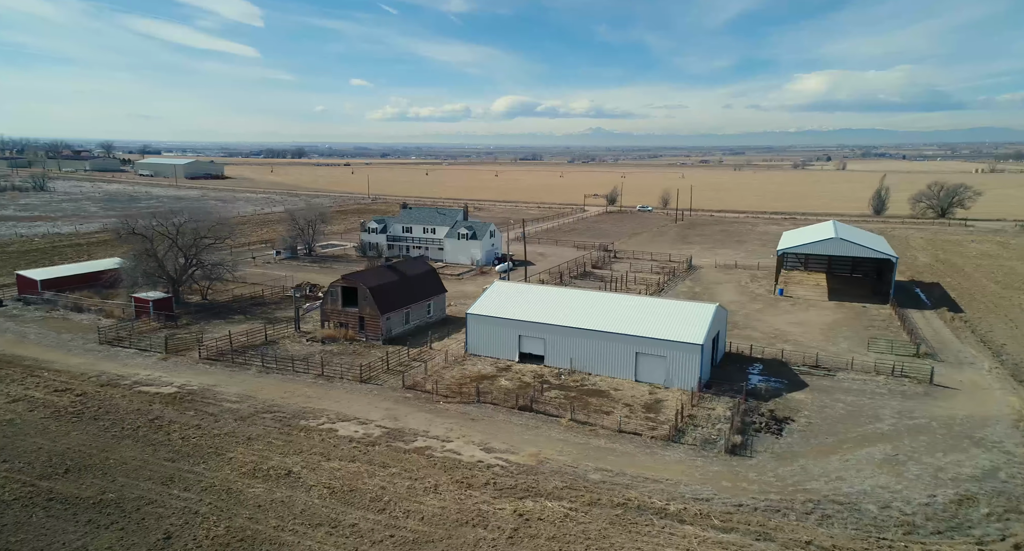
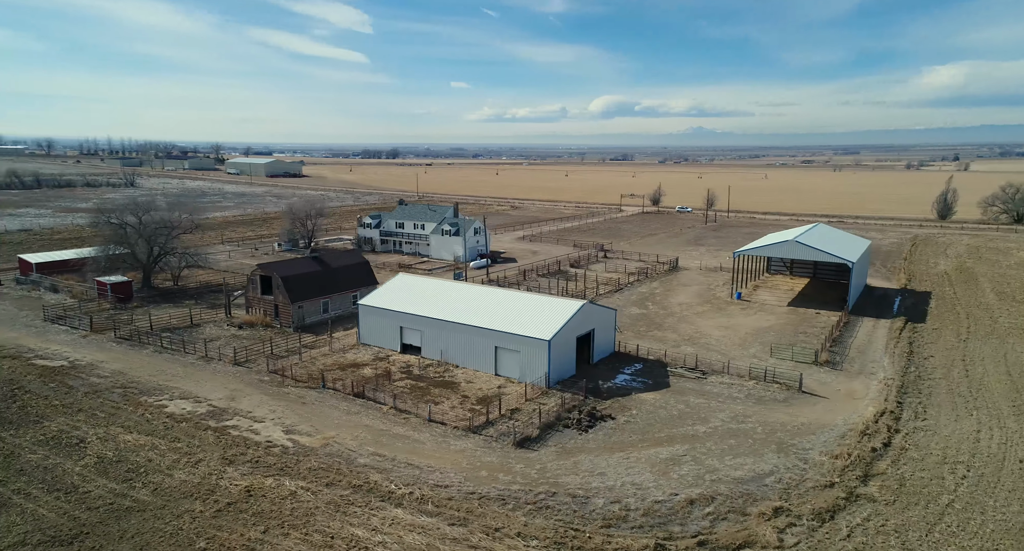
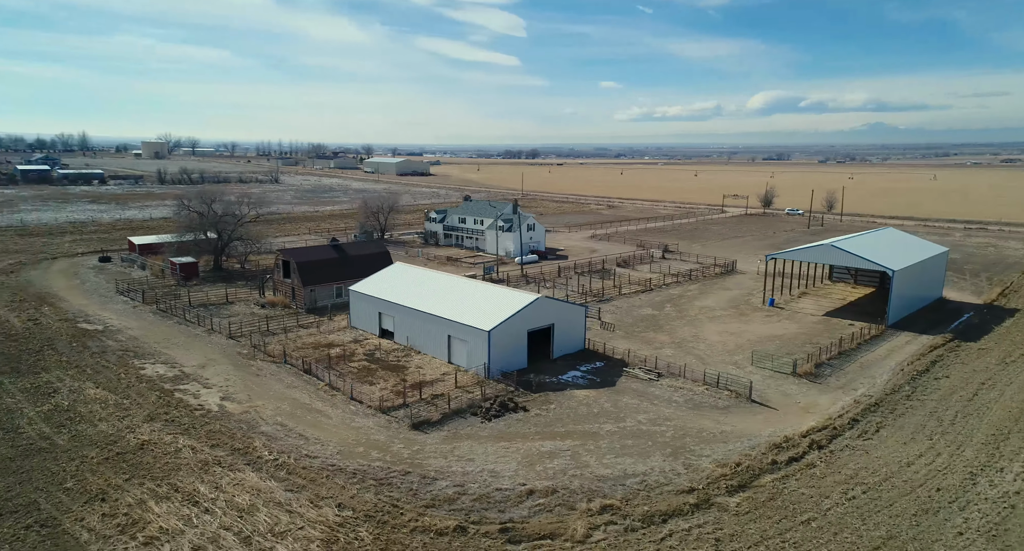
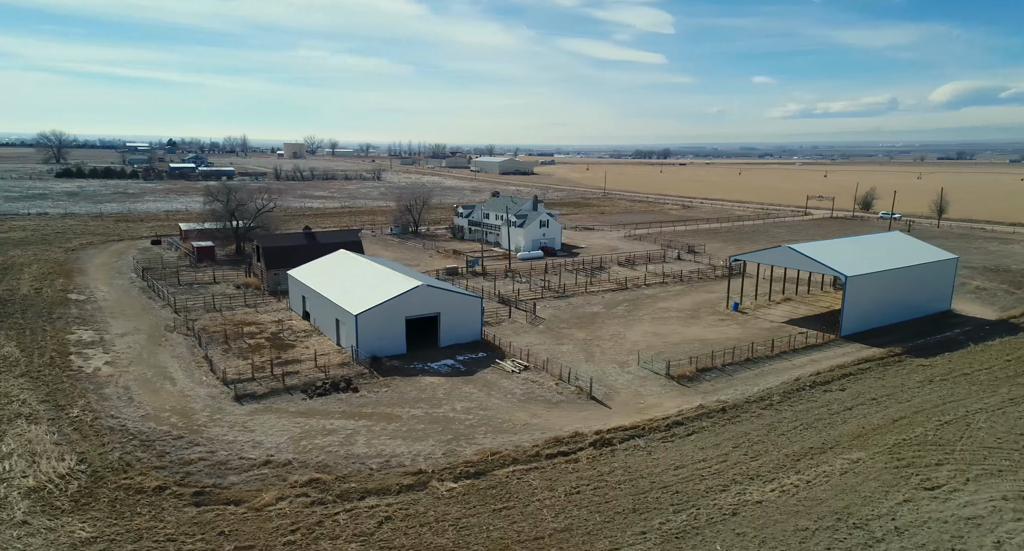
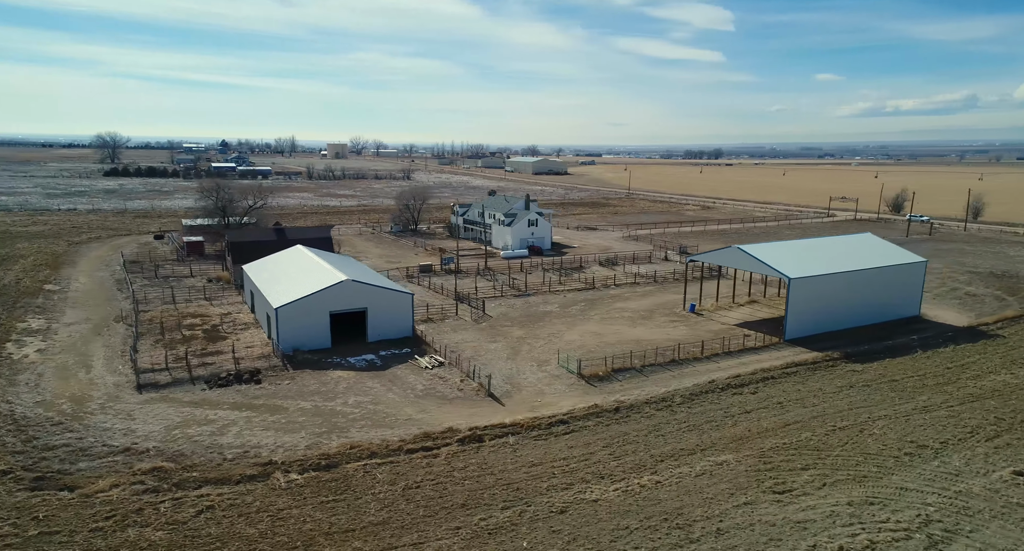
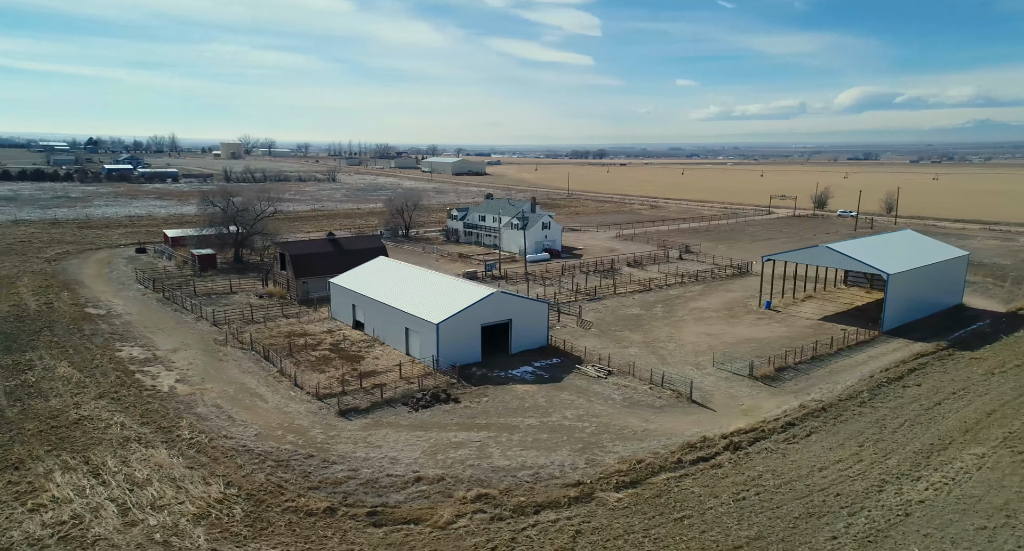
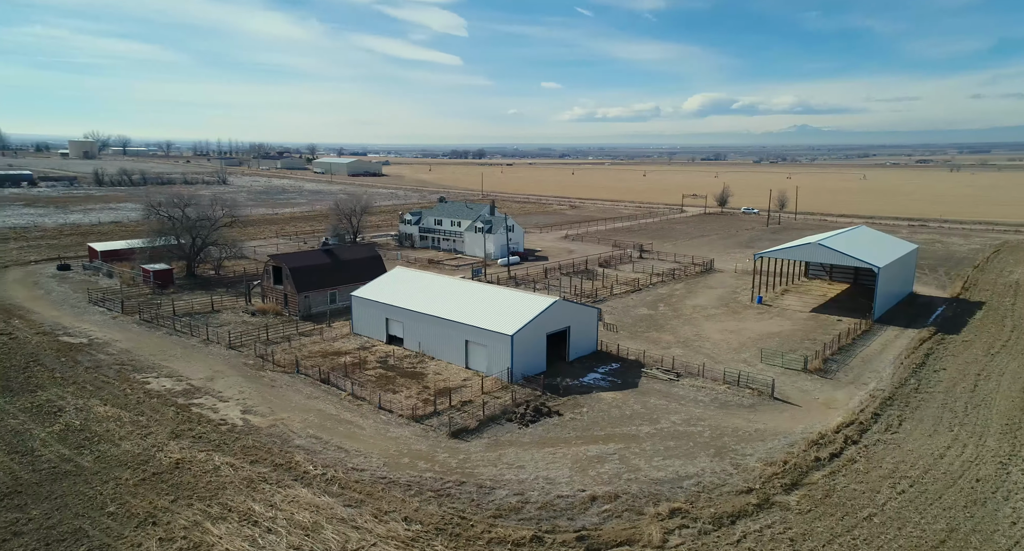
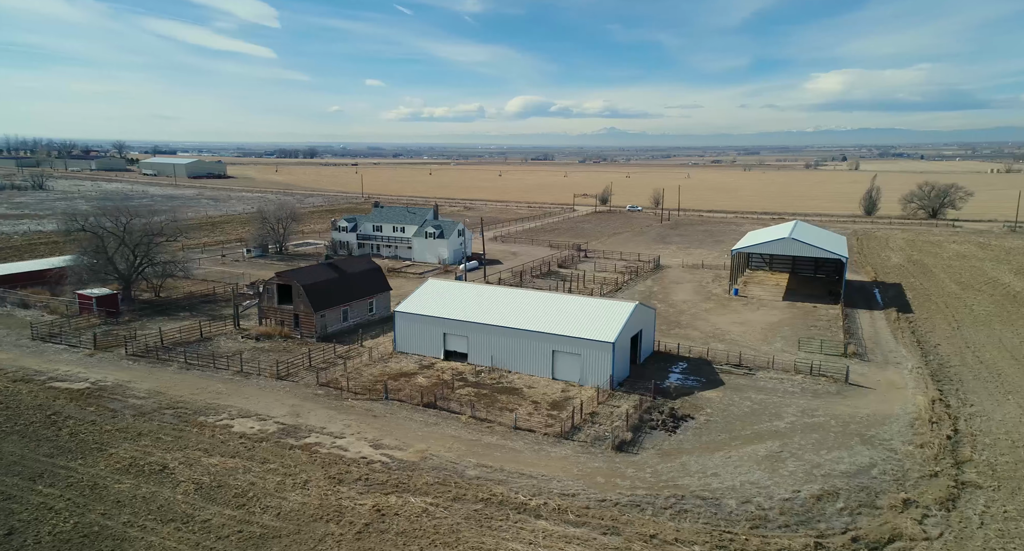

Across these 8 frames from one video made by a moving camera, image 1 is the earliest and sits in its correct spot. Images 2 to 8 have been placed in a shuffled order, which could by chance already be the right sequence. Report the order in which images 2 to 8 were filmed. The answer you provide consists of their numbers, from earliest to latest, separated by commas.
8, 2, 7, 3, 6, 4, 5
